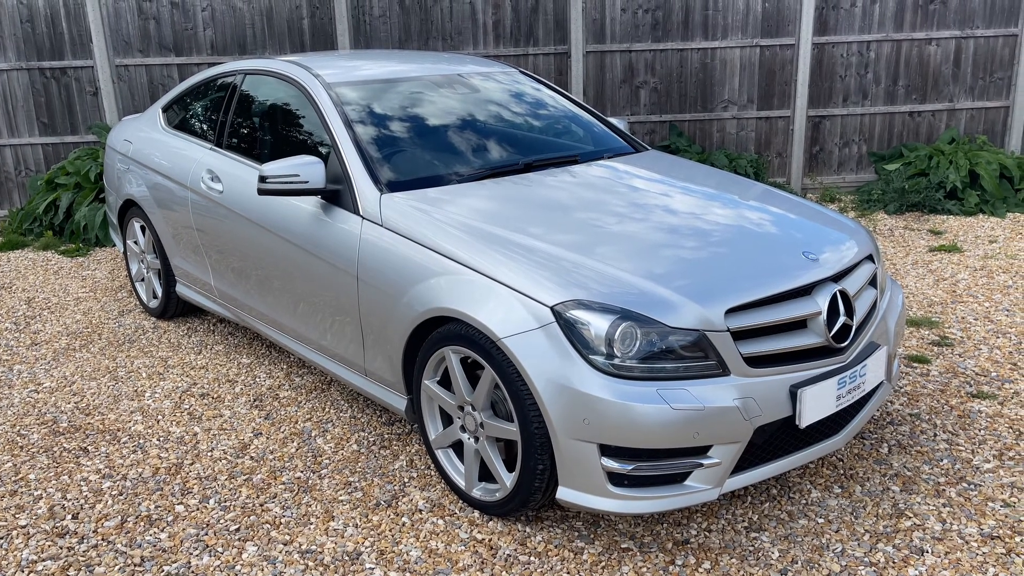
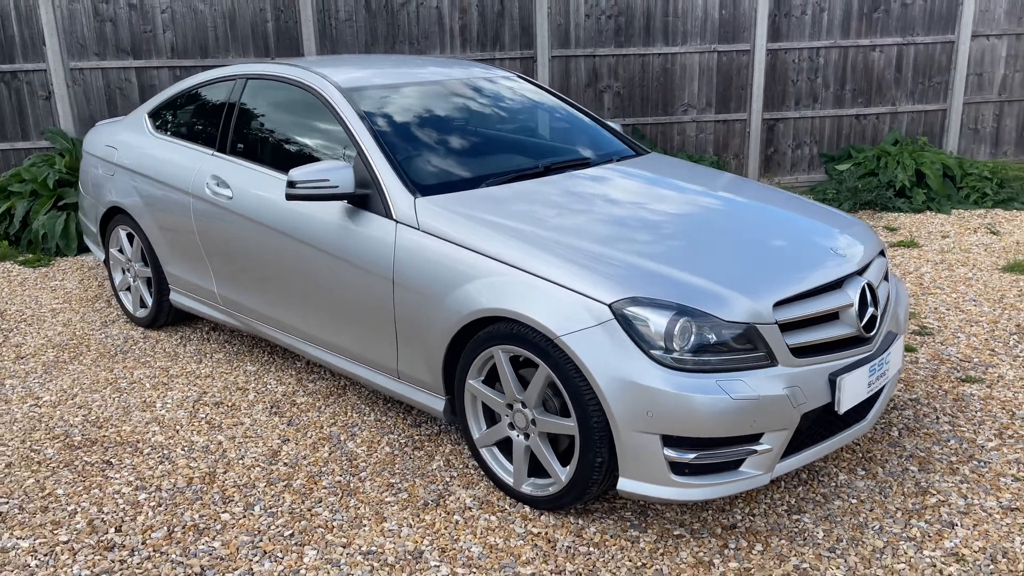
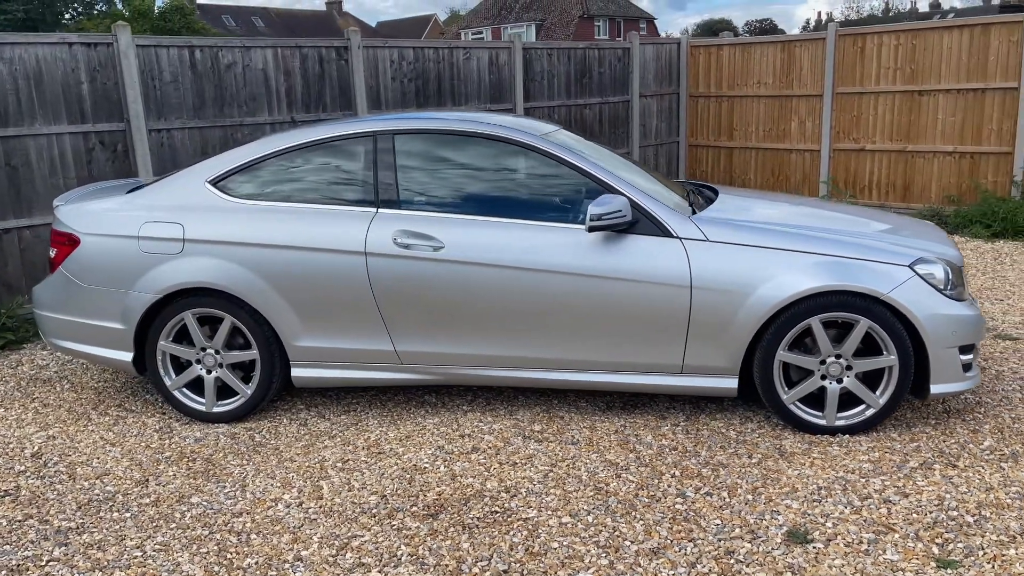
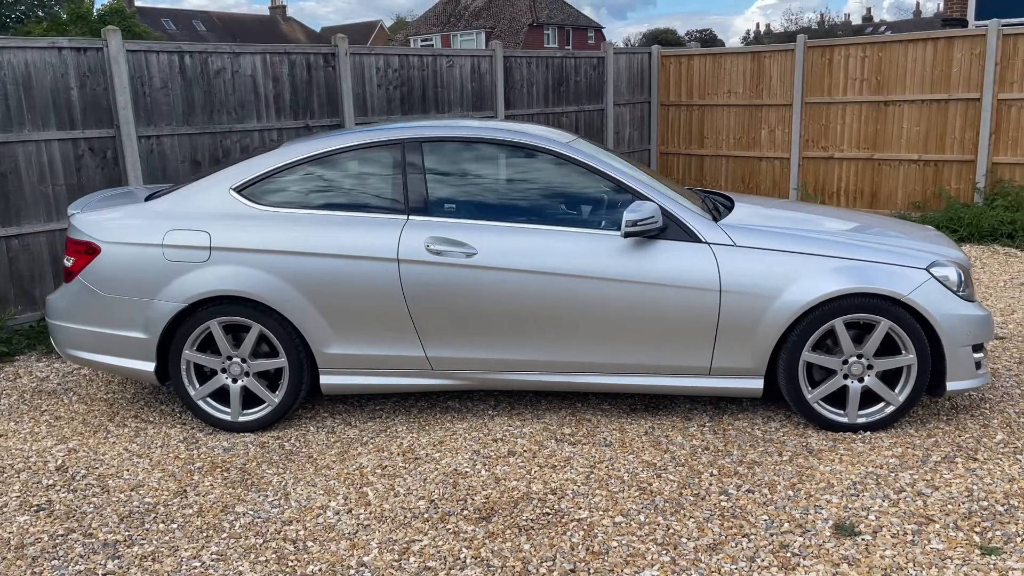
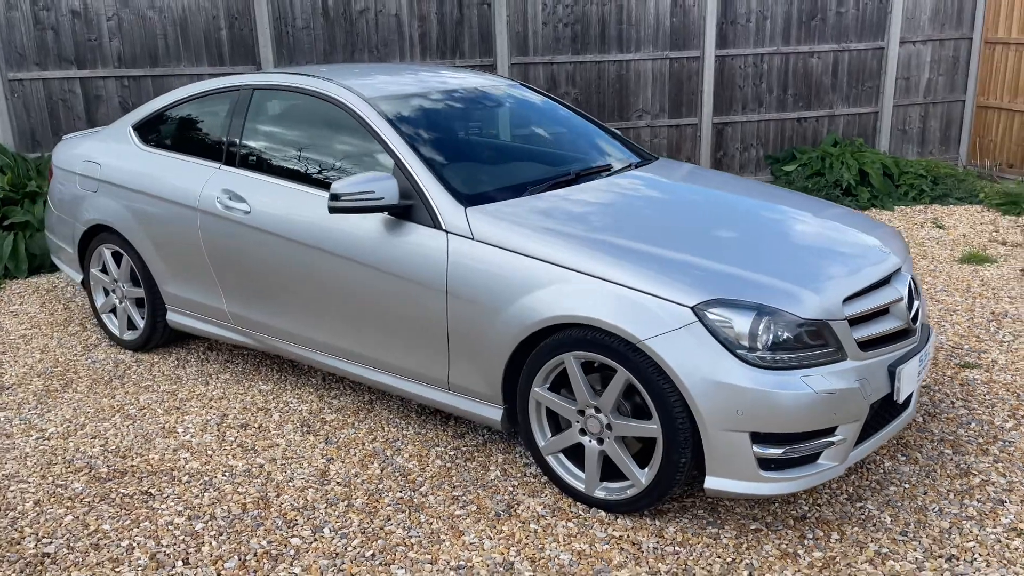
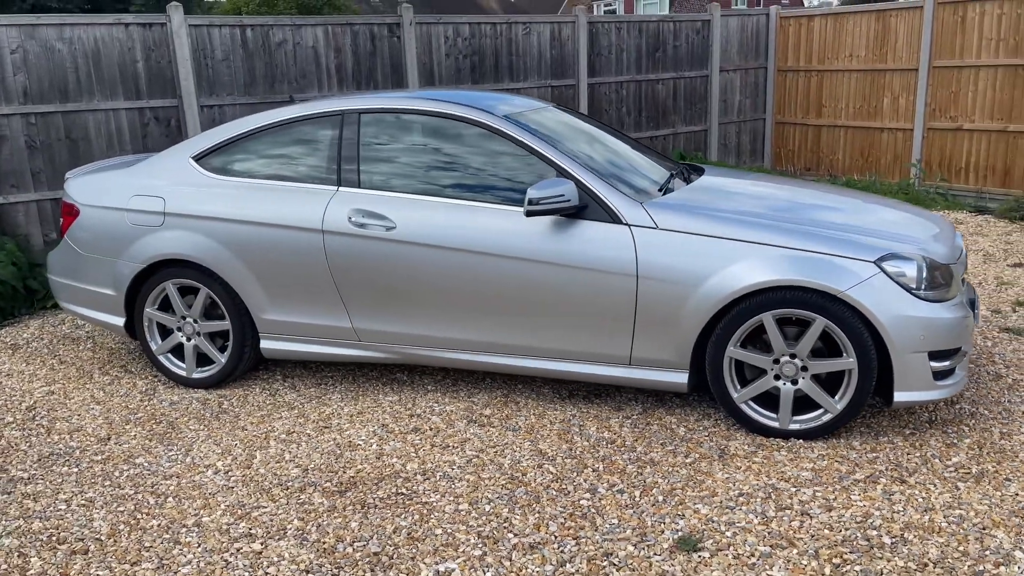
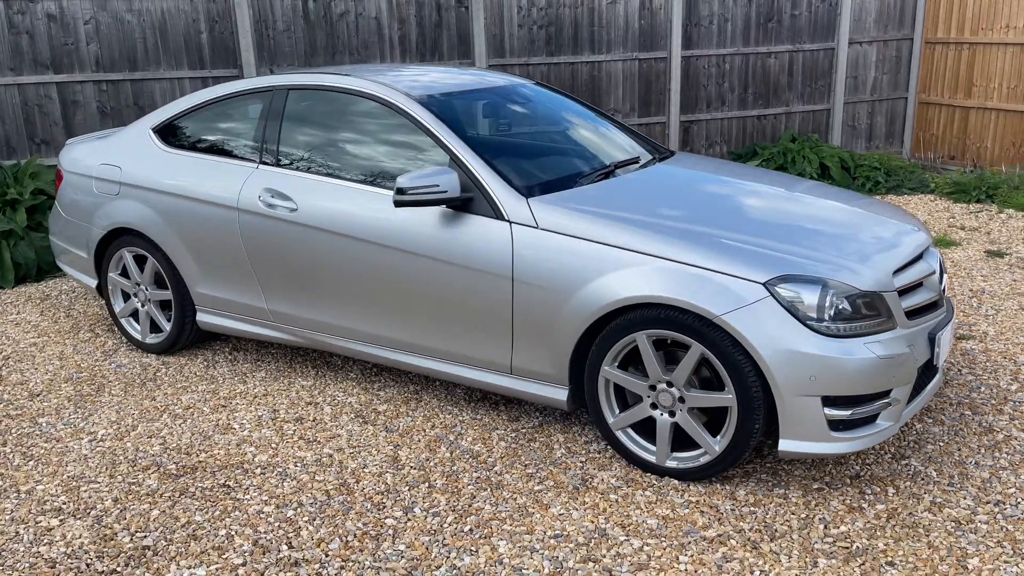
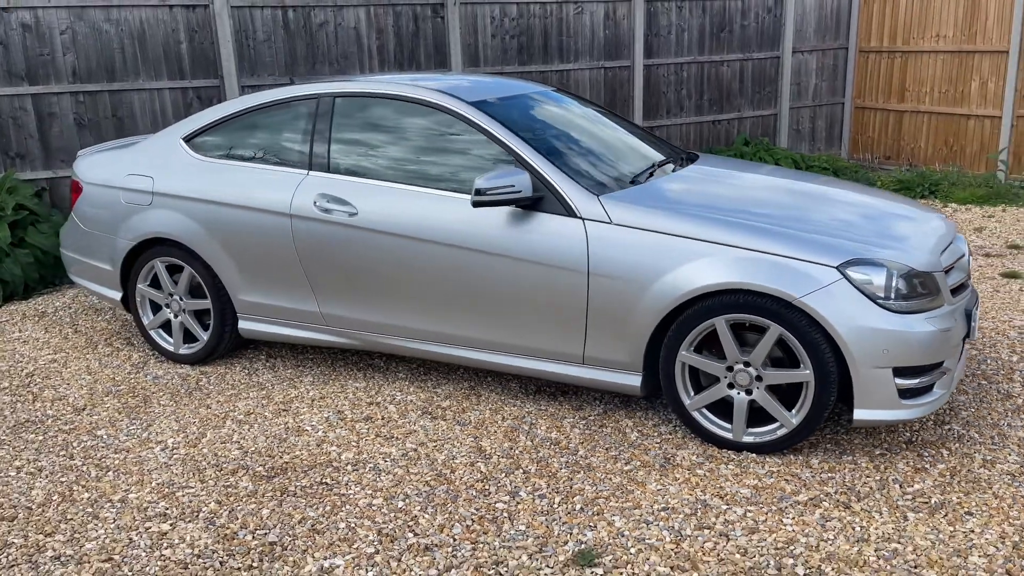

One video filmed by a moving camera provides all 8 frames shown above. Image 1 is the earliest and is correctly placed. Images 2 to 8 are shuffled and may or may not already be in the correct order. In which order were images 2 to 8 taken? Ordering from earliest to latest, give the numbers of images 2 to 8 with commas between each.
2, 5, 7, 8, 6, 3, 4
